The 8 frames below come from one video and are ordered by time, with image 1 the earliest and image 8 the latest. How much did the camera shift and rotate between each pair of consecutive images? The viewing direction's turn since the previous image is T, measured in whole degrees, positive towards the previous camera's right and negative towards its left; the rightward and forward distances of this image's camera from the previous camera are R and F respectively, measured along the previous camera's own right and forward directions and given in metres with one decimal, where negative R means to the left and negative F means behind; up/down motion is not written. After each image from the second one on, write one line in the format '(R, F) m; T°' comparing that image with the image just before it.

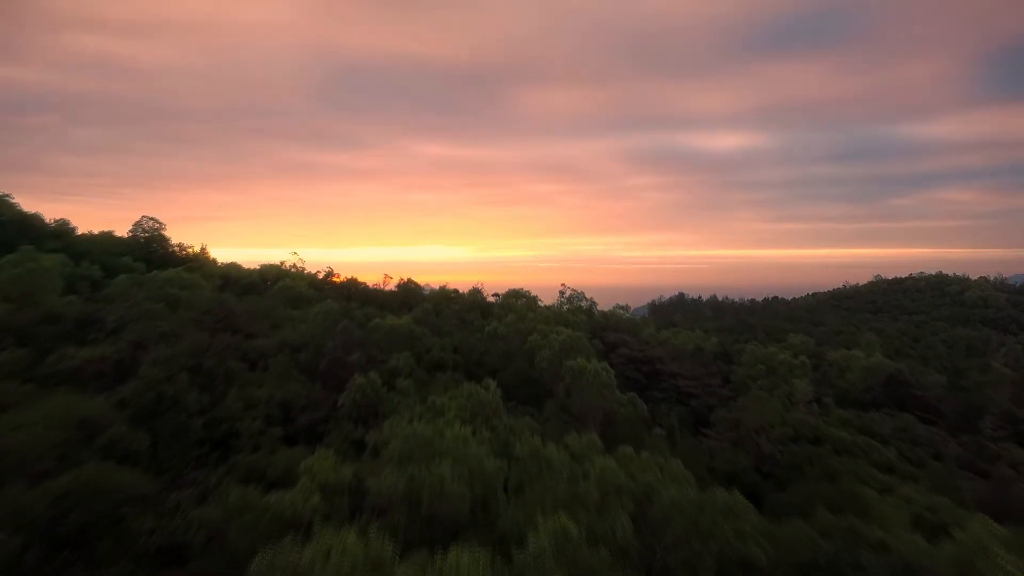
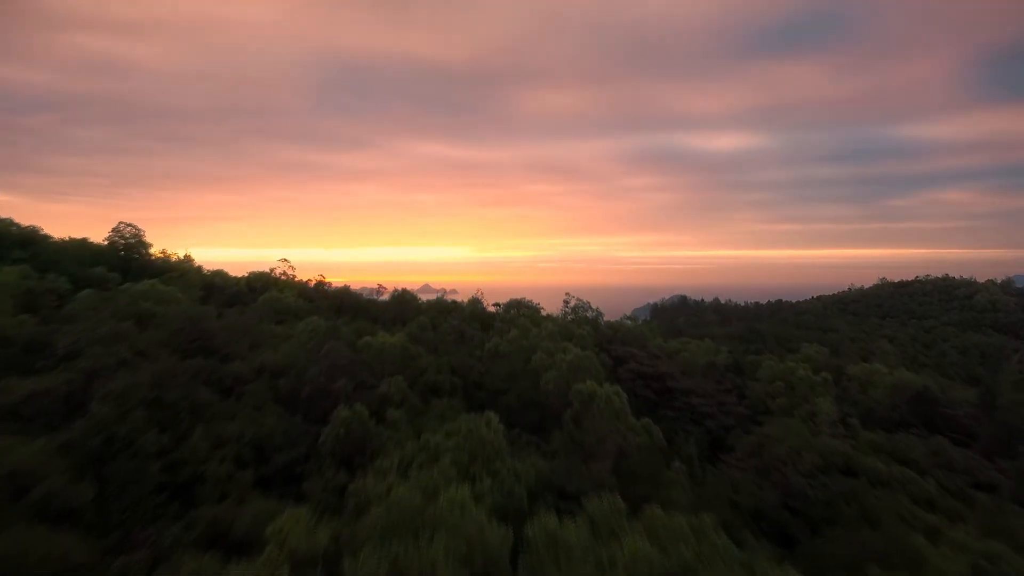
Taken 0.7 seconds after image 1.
(0.0, +0.8) m; 0°
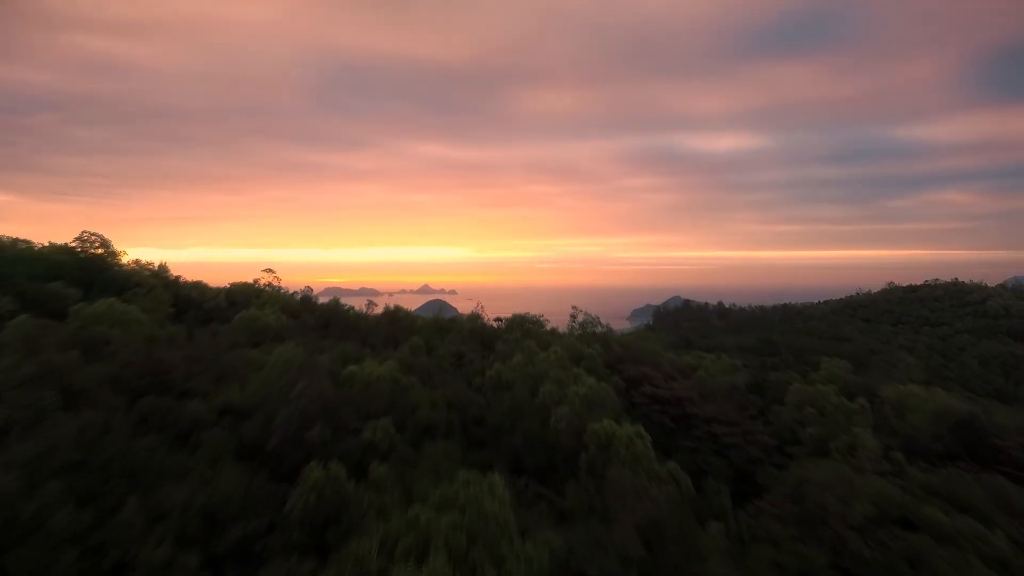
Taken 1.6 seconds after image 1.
(-0.1, +1.1) m; 0°
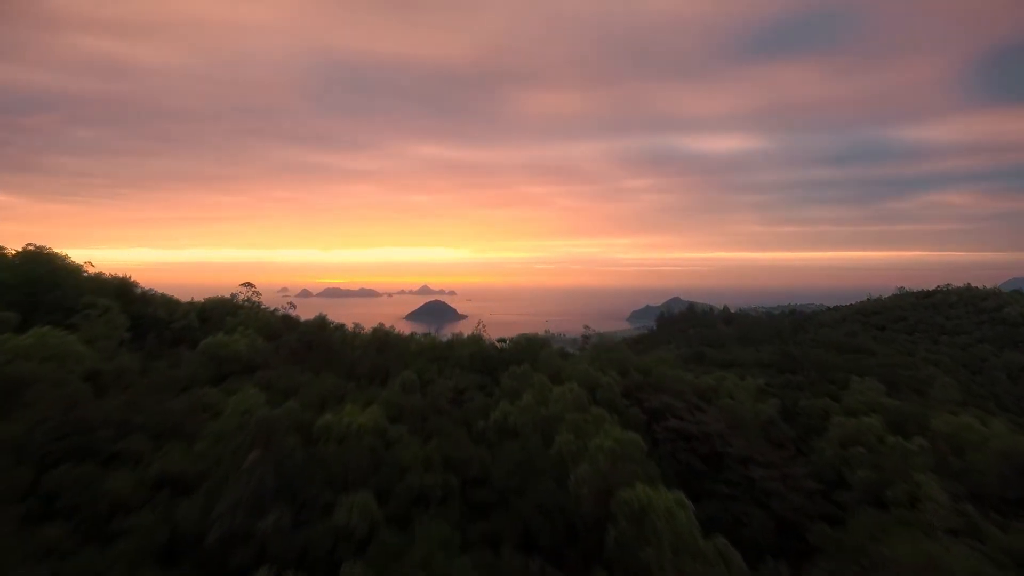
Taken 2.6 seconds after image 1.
(-0.1, +1.3) m; 0°
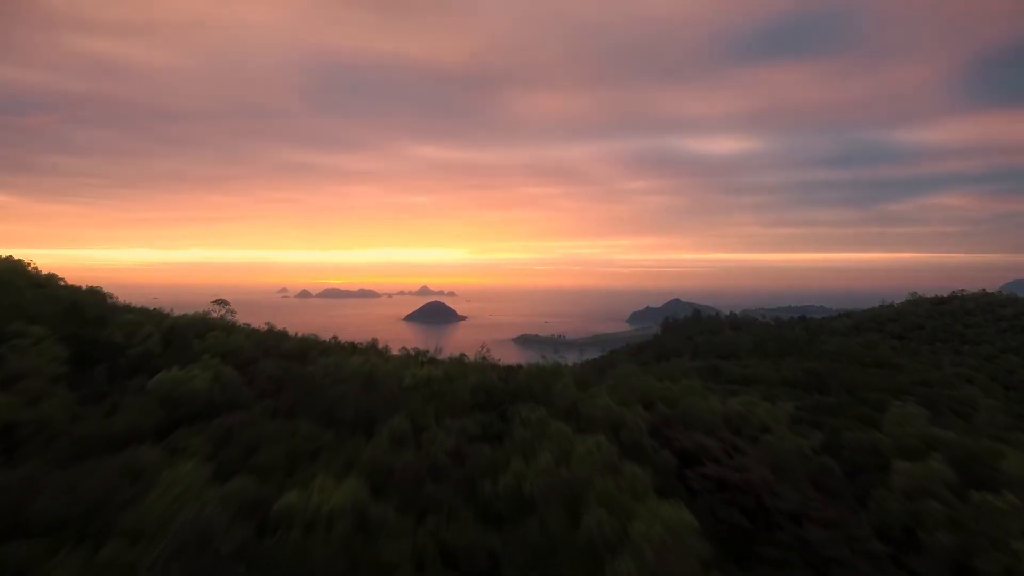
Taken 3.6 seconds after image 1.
(-0.1, +1.4) m; 0°
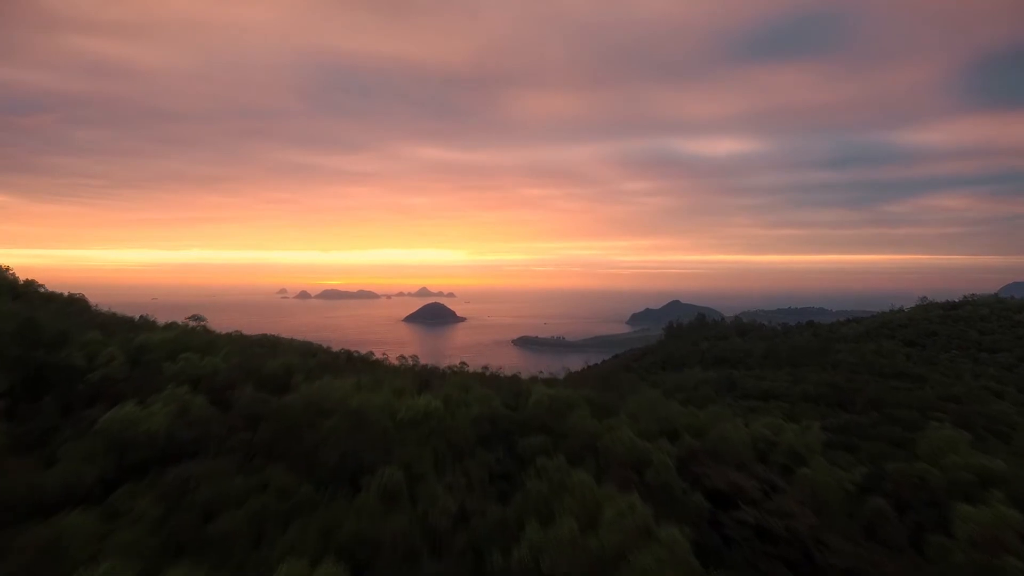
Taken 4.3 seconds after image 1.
(-0.1, +1.0) m; 0°
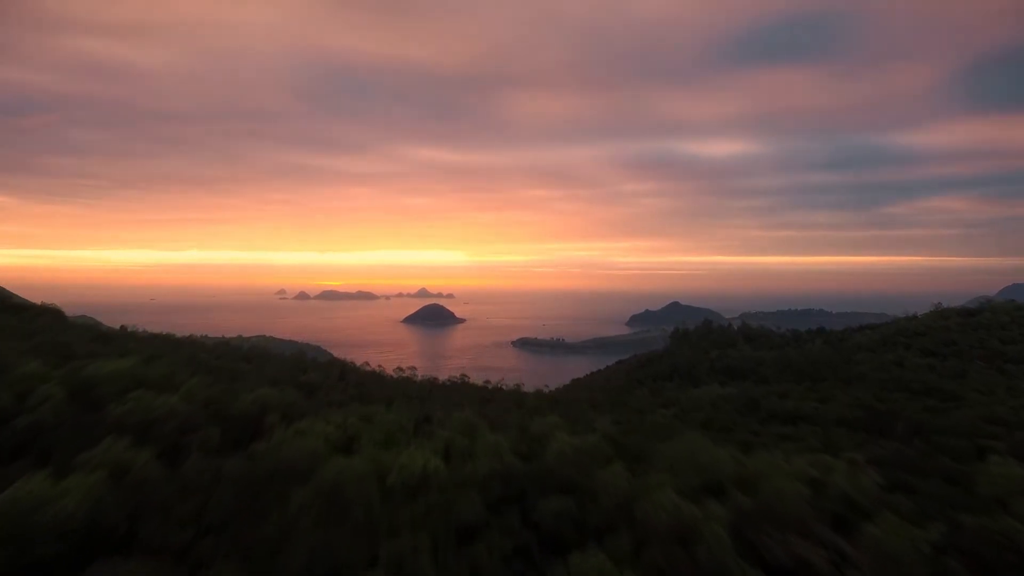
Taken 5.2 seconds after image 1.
(-0.1, +1.4) m; 0°
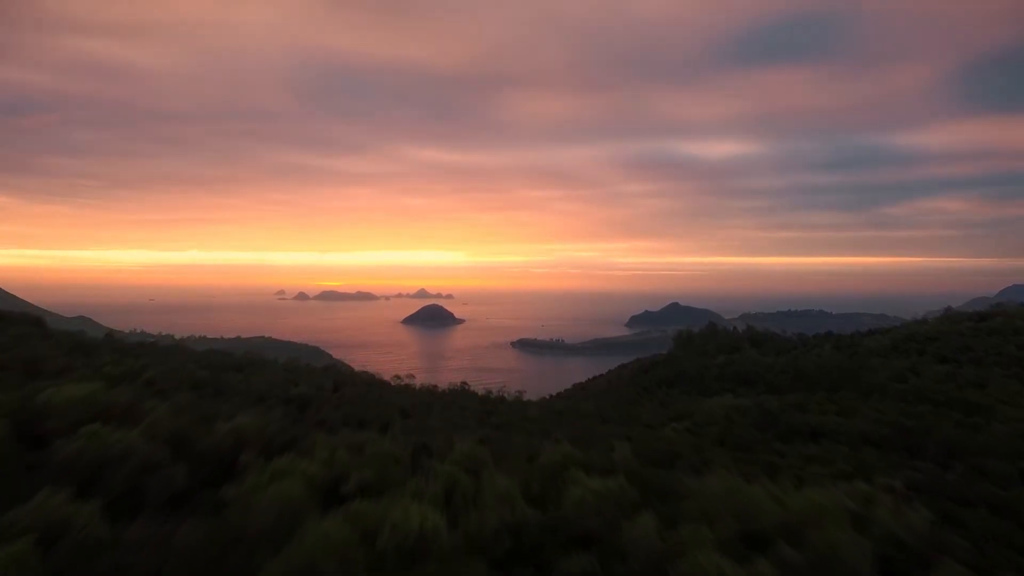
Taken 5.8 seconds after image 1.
(-0.1, +1.0) m; 0°
